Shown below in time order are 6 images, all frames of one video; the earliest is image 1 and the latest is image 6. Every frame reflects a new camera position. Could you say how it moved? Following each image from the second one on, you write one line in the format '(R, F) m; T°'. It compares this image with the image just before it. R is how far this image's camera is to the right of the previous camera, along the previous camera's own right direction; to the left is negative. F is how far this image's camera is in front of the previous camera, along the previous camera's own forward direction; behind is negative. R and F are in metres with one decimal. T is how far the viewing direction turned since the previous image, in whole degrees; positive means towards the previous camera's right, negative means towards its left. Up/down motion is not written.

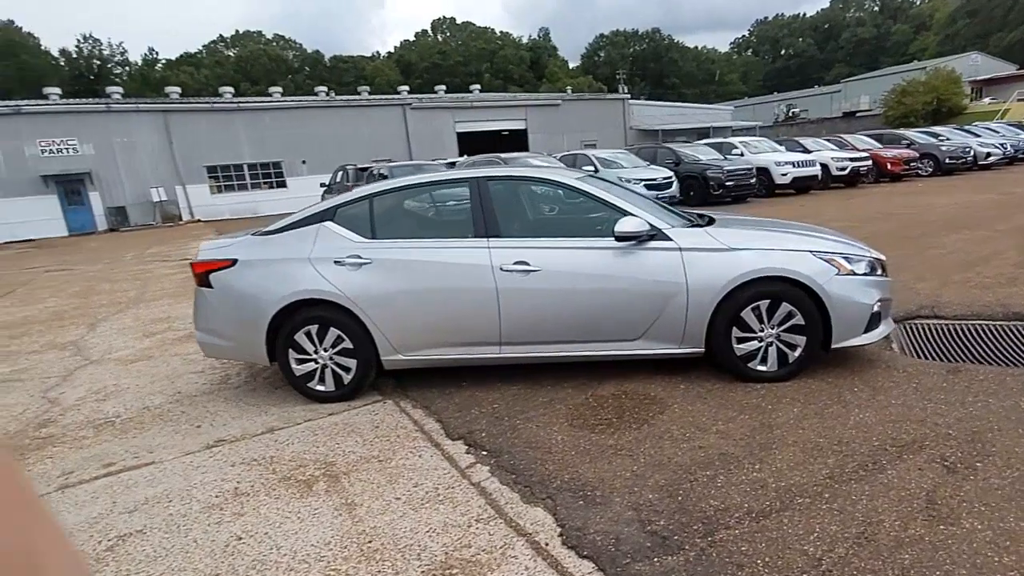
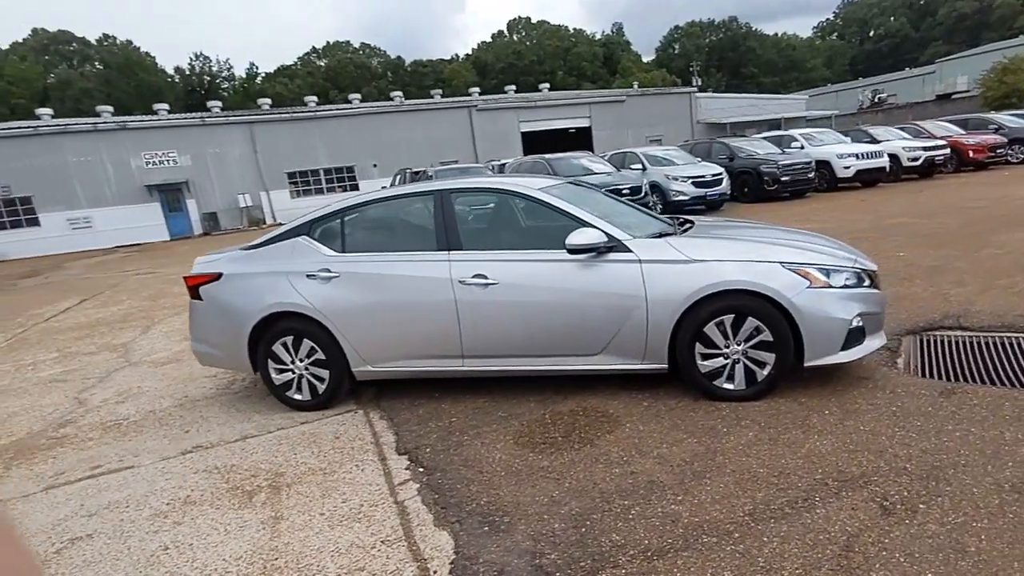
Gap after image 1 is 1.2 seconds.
(+0.8, +0.1) m; -7°
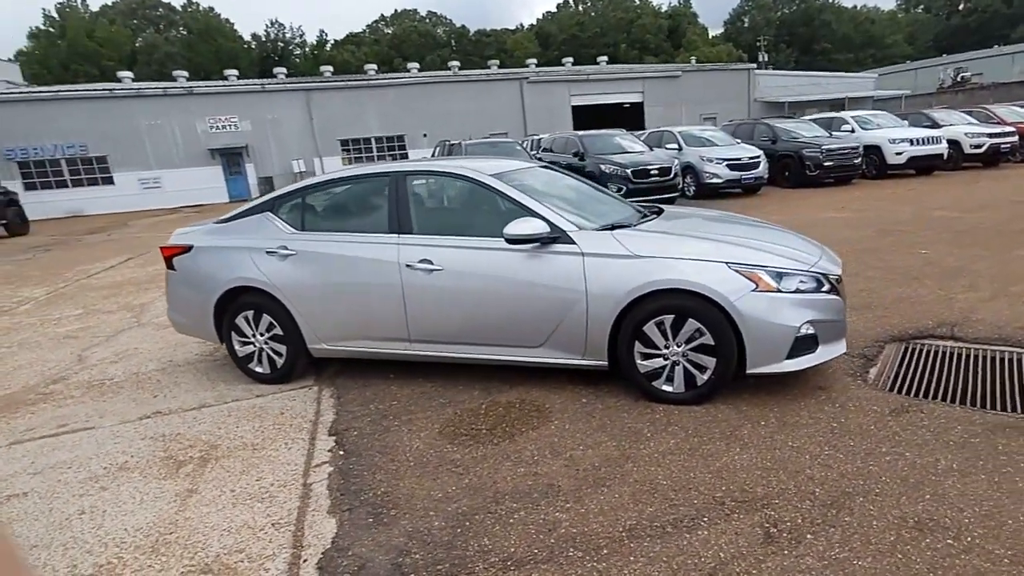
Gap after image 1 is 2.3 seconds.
(+0.7, +0.1) m; -5°
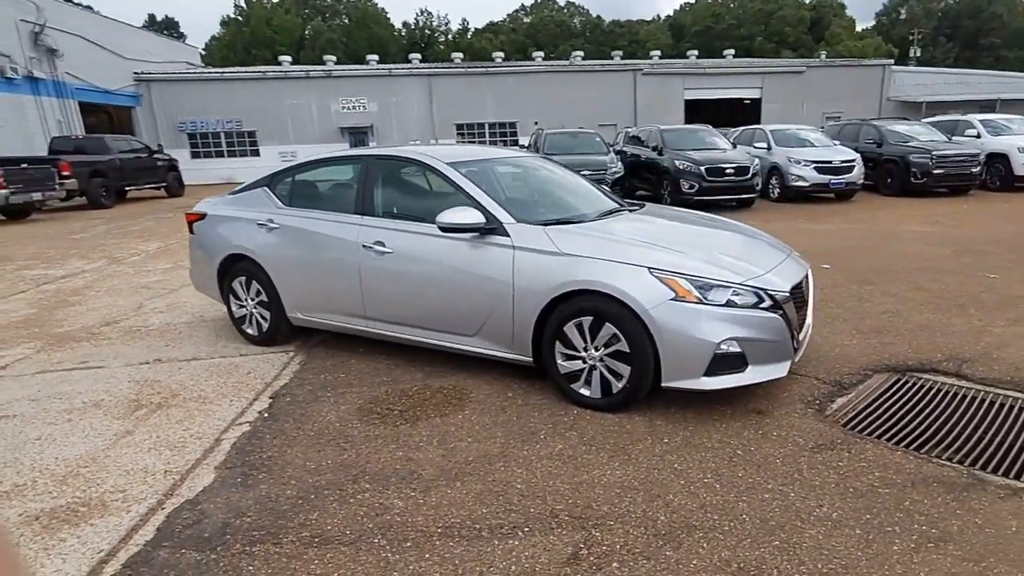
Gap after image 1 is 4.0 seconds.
(+1.0, +0.1) m; -11°
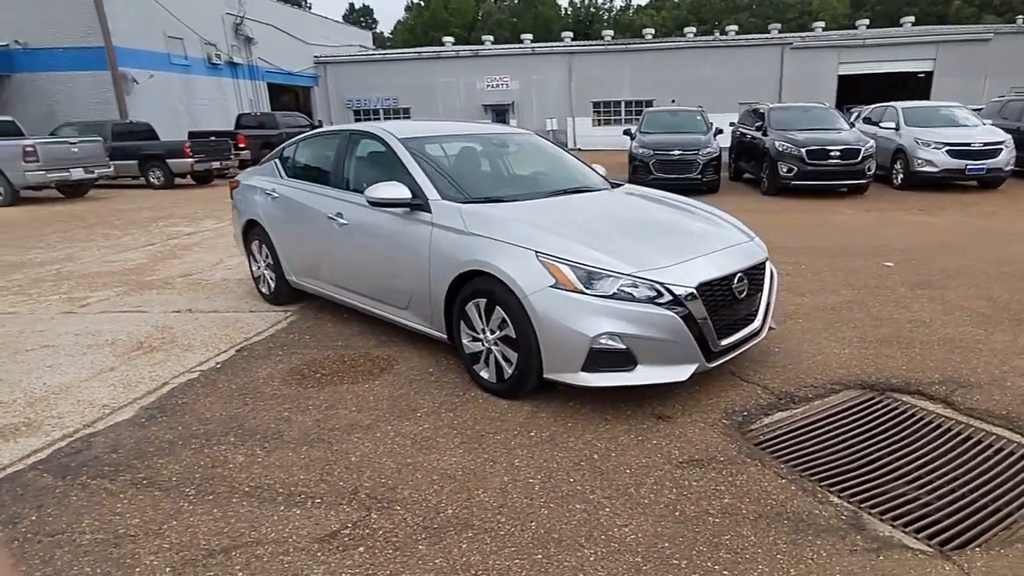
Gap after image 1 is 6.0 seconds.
(+1.2, +0.3) m; -13°
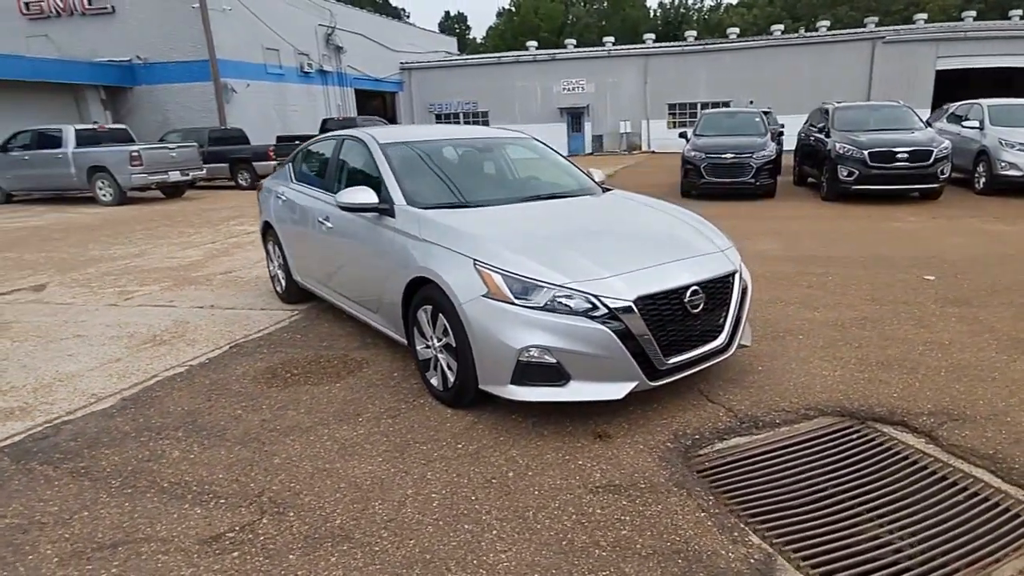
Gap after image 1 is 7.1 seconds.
(+0.6, +0.1) m; -7°
